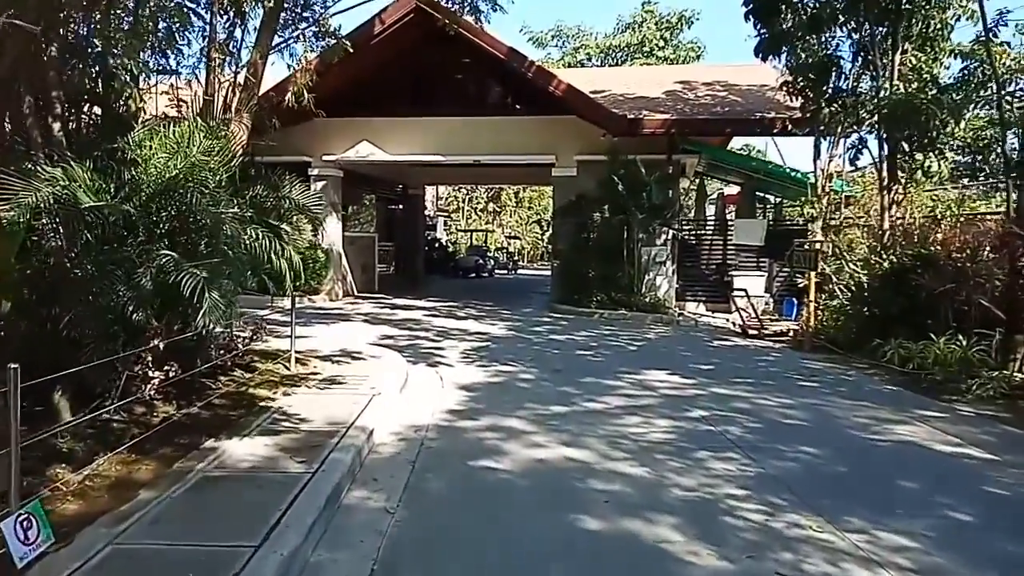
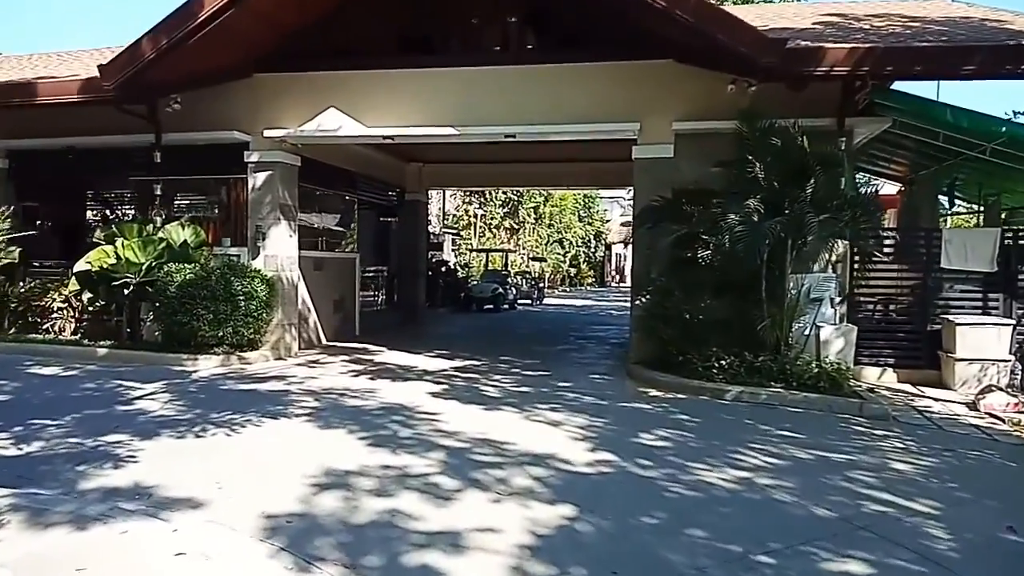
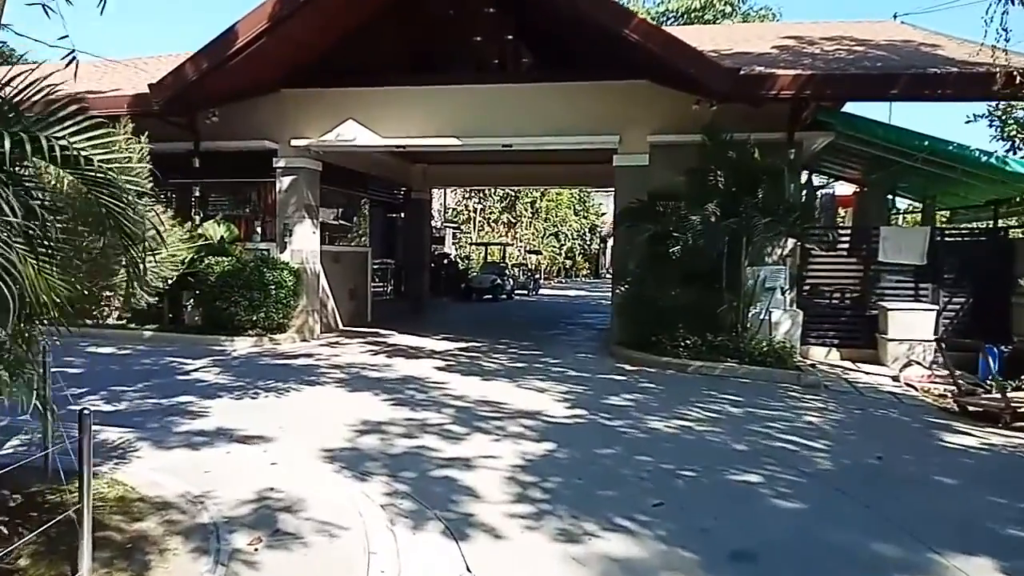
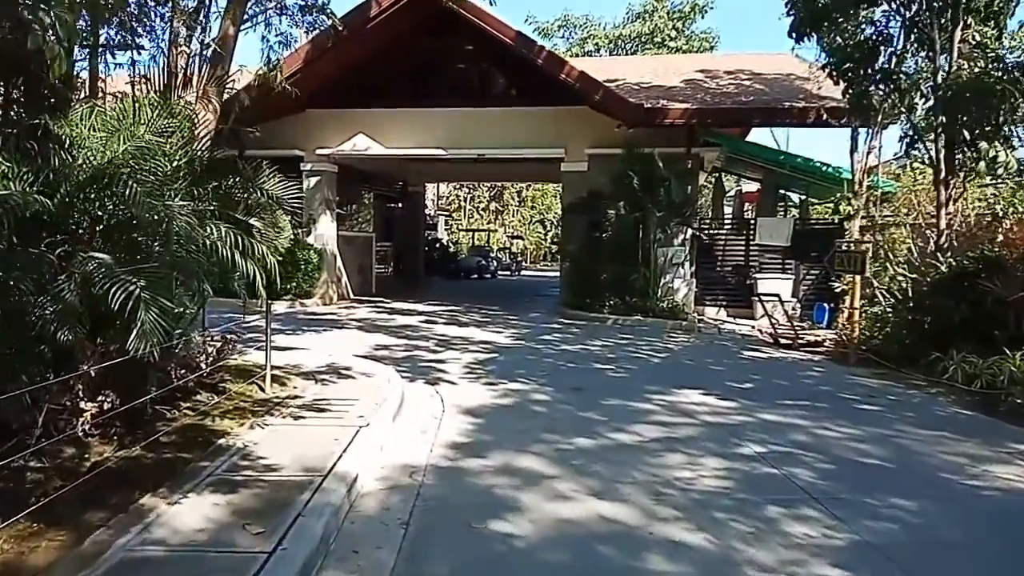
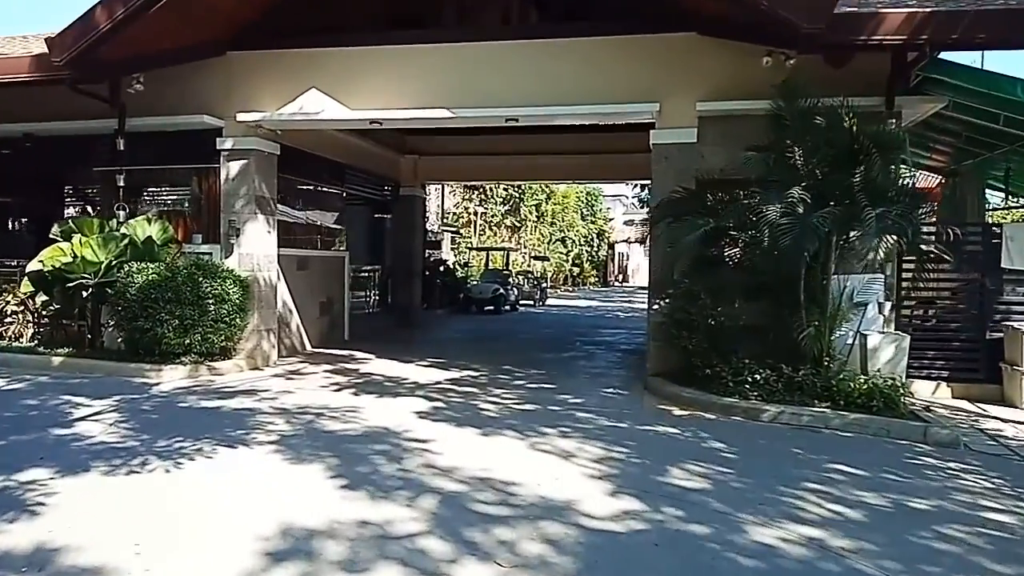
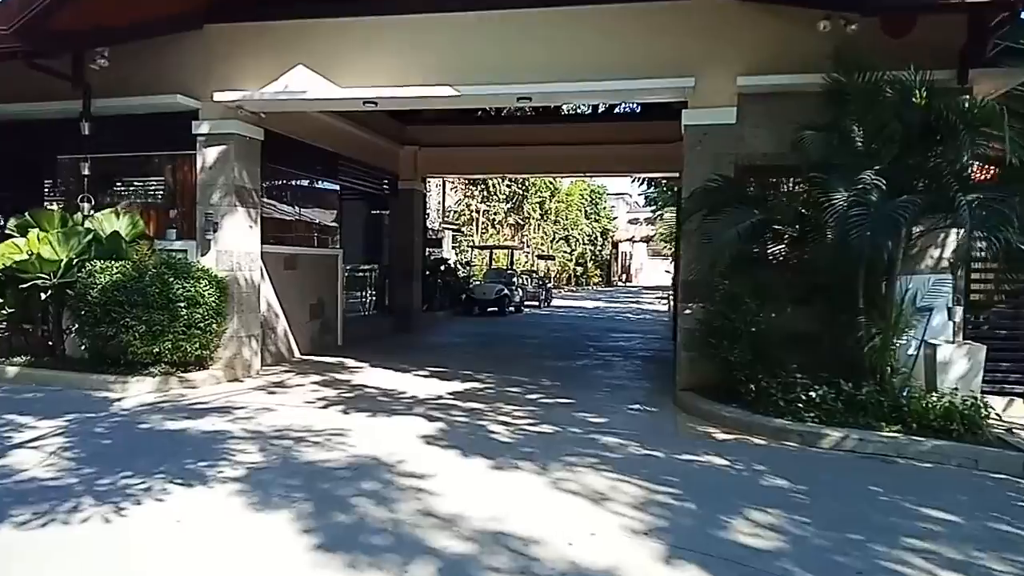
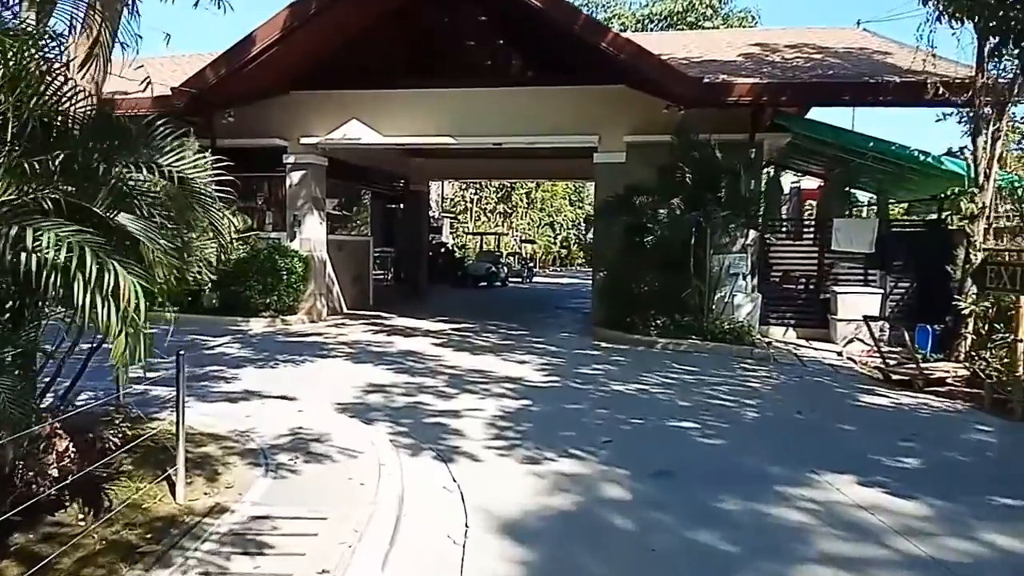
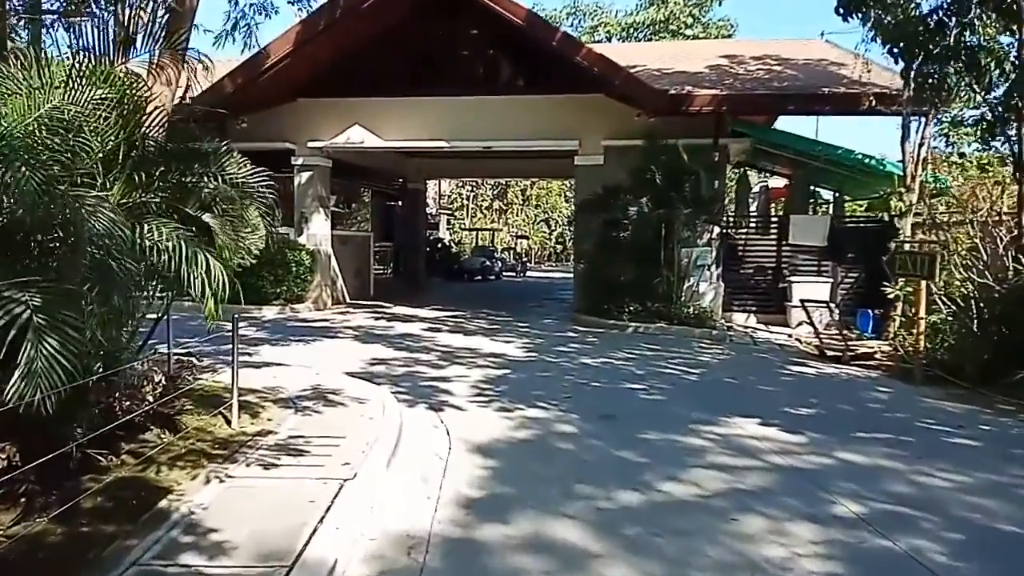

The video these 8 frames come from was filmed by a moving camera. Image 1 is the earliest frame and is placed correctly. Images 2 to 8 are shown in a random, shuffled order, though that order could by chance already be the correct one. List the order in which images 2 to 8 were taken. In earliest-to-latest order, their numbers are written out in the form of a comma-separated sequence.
4, 8, 7, 3, 2, 5, 6
